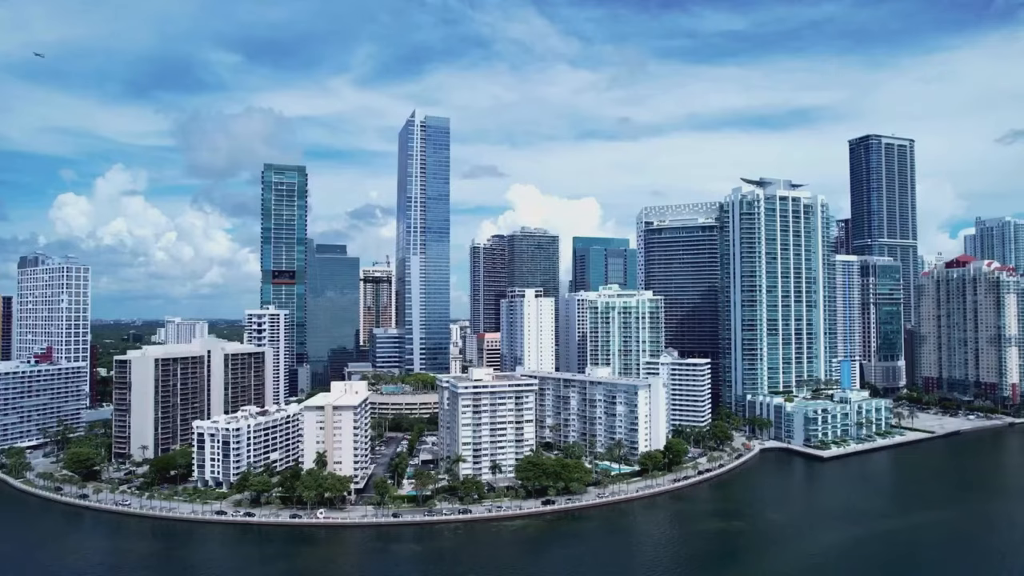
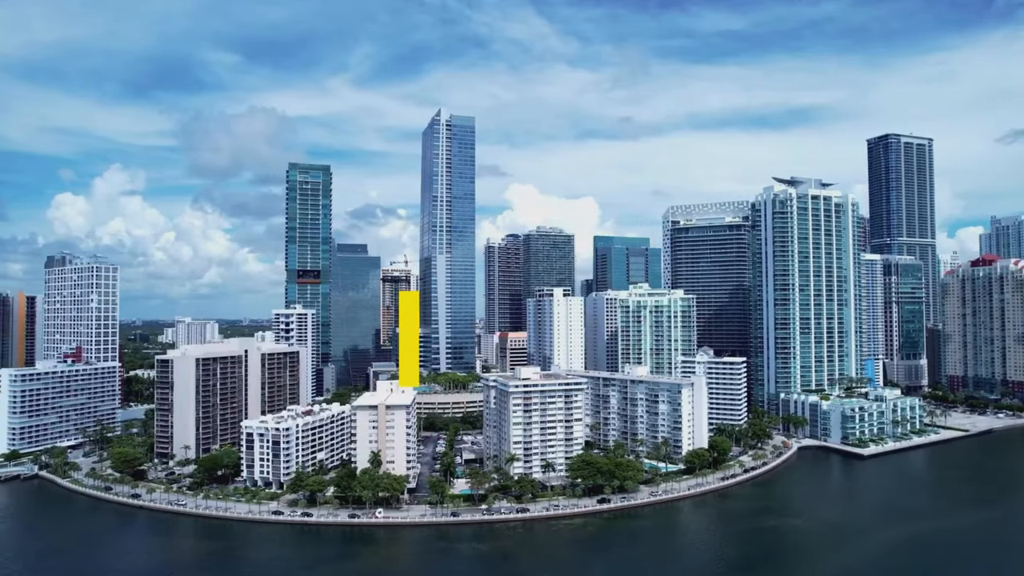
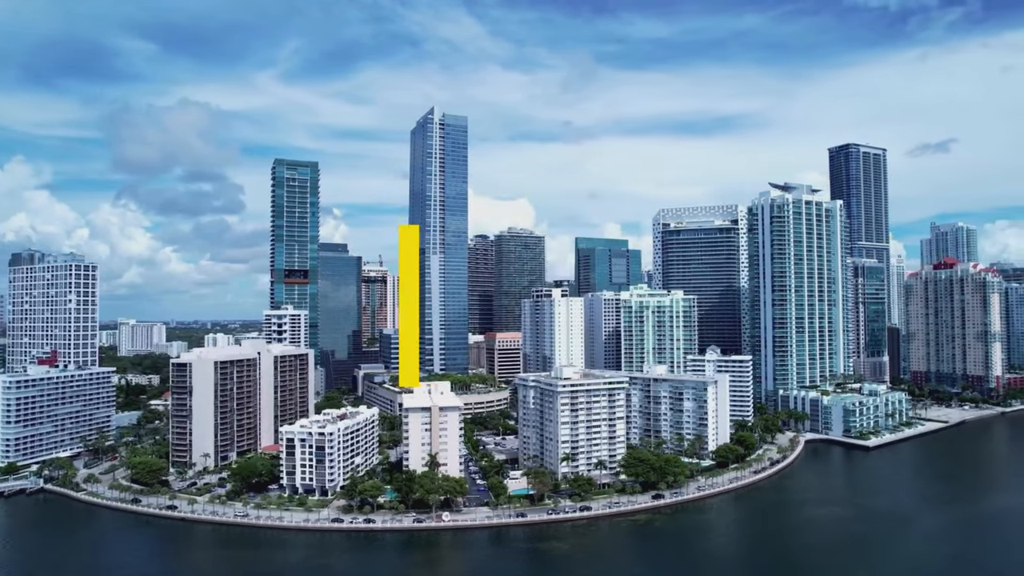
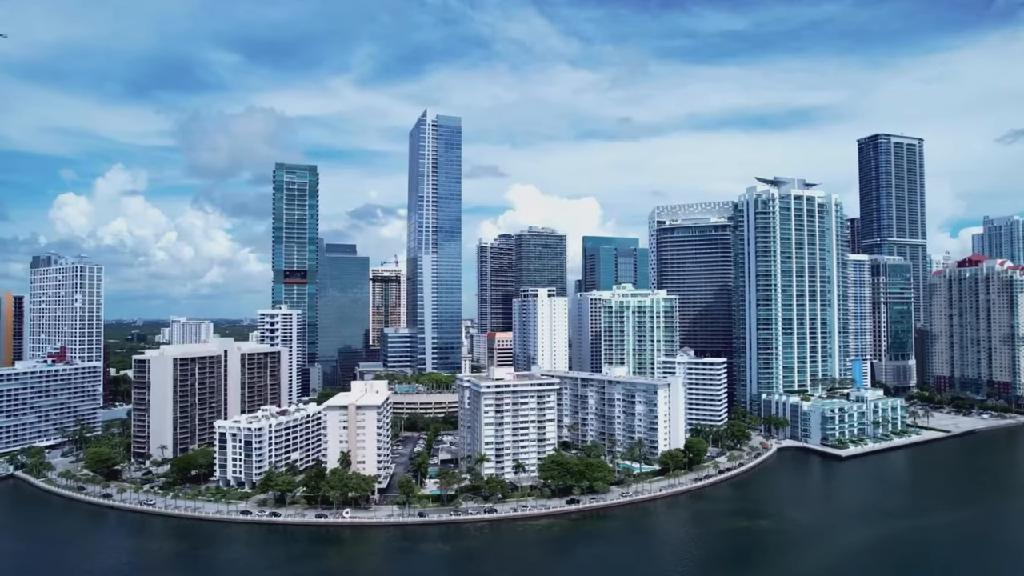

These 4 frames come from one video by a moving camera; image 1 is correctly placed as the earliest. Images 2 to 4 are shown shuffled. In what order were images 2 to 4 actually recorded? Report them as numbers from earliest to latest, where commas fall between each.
4, 2, 3
